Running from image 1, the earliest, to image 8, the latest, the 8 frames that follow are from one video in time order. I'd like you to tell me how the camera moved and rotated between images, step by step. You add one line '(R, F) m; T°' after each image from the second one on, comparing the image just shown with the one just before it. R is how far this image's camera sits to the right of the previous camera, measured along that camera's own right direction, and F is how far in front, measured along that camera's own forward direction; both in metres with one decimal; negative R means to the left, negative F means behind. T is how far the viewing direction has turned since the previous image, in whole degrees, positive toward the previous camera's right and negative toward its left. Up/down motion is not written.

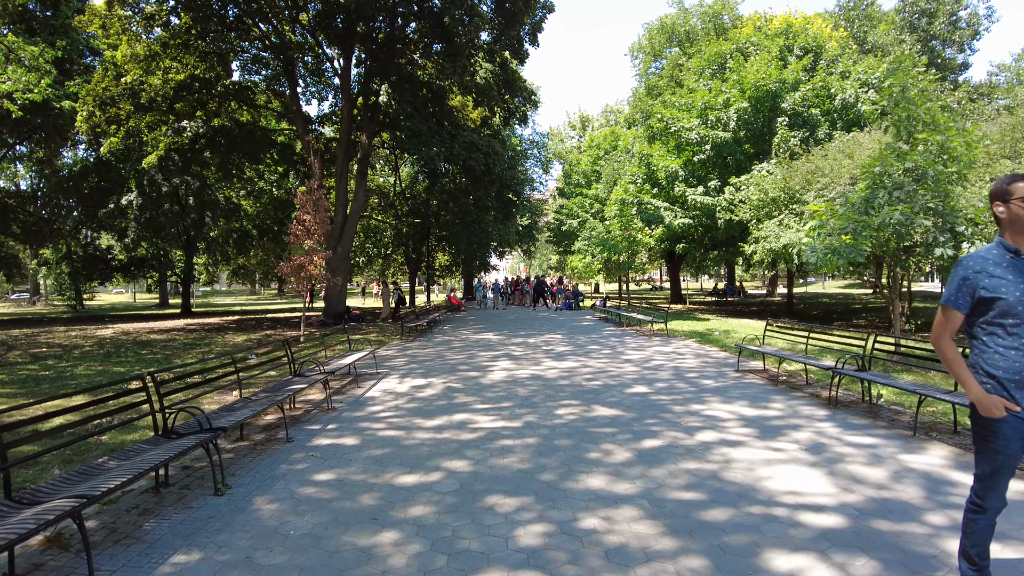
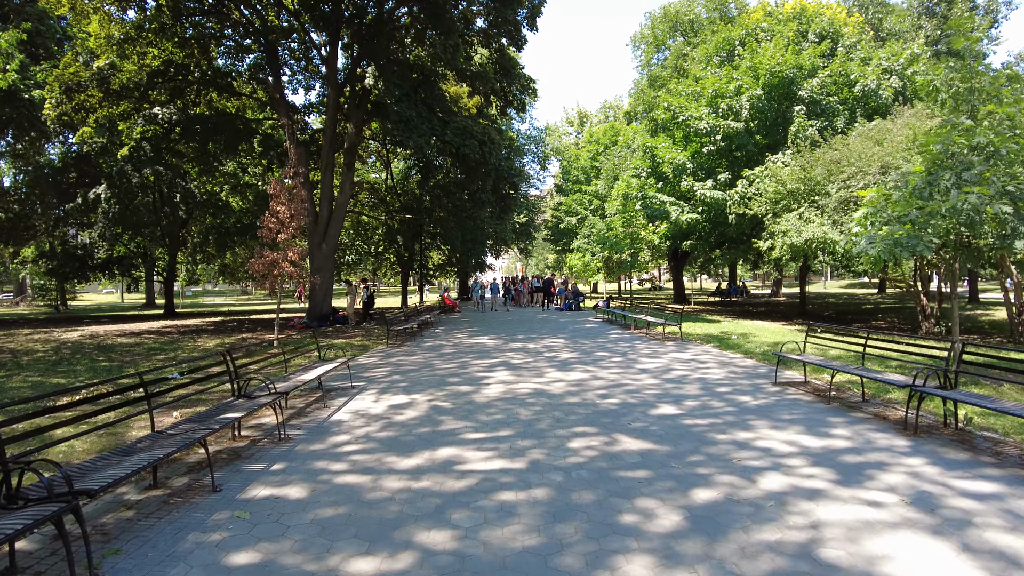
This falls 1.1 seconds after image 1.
(0.0, +1.4) m; 0°
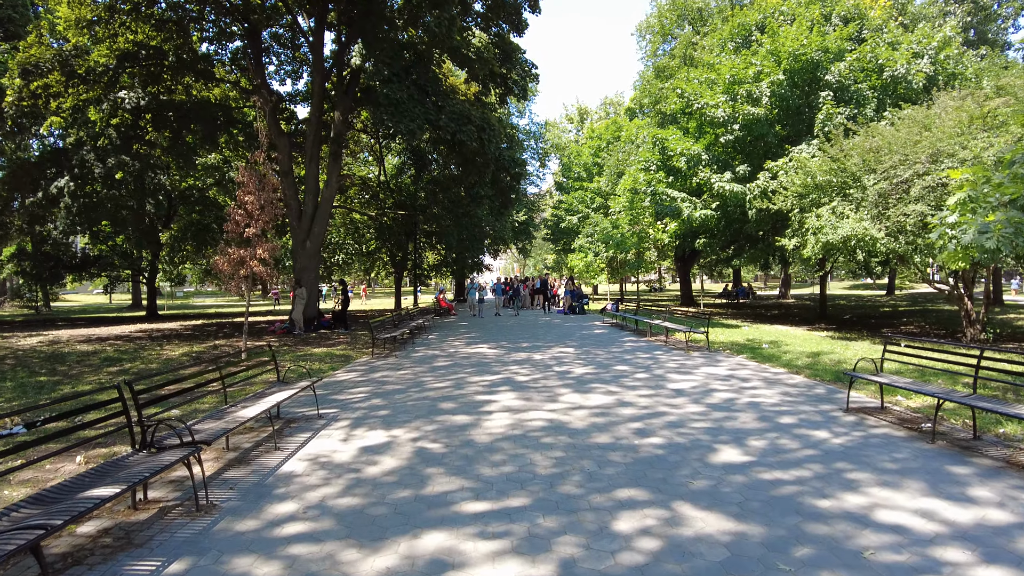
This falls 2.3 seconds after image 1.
(-0.1, +1.6) m; 0°
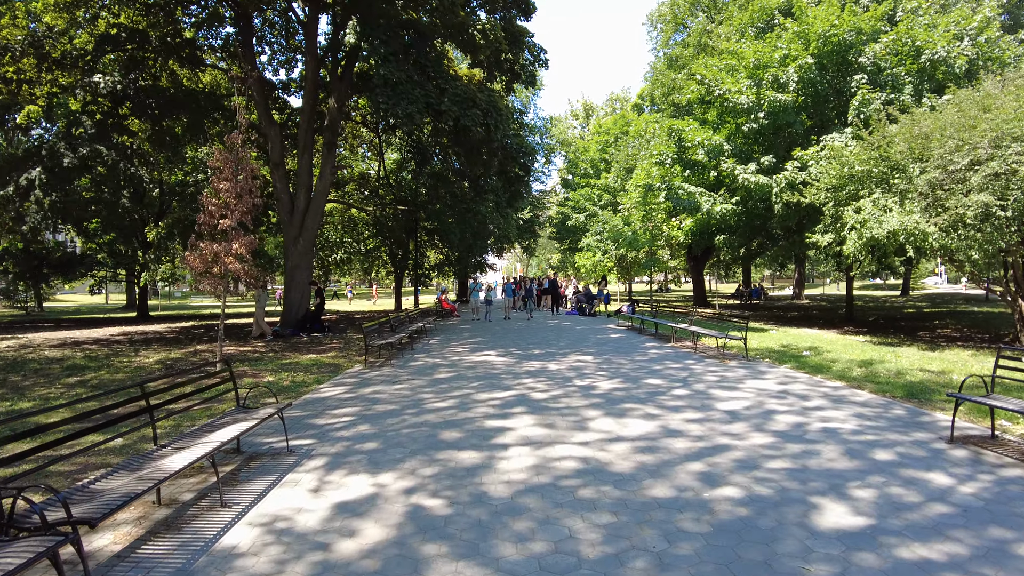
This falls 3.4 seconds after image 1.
(-0.1, +1.3) m; 0°
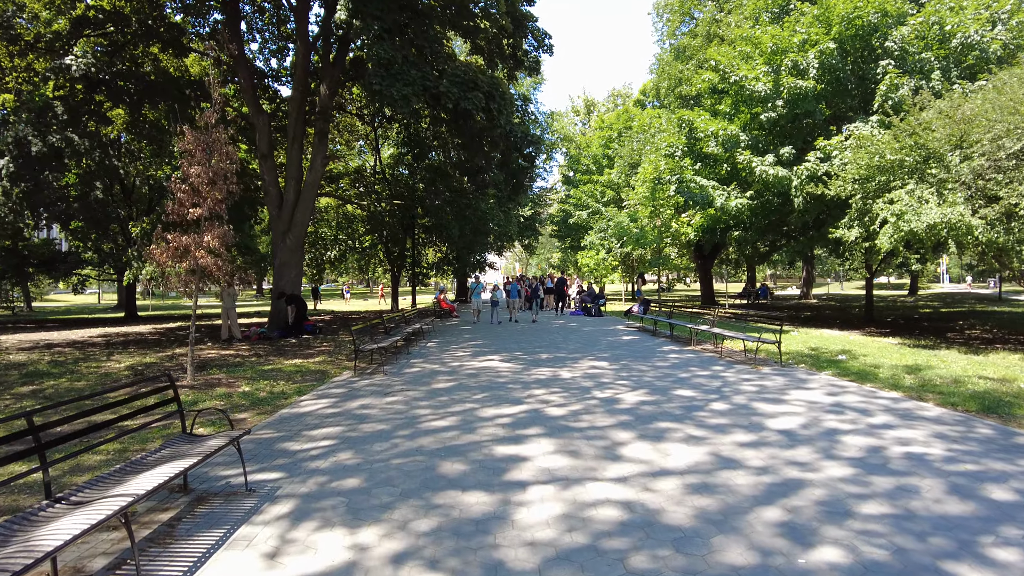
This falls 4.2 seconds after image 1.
(-0.1, +1.0) m; 0°
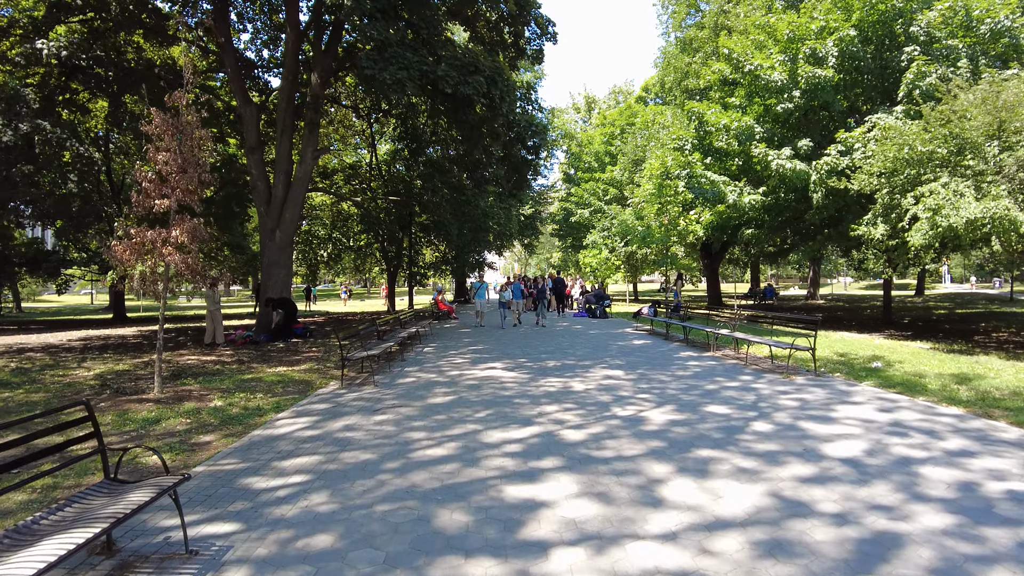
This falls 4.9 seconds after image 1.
(-0.1, +0.9) m; 0°
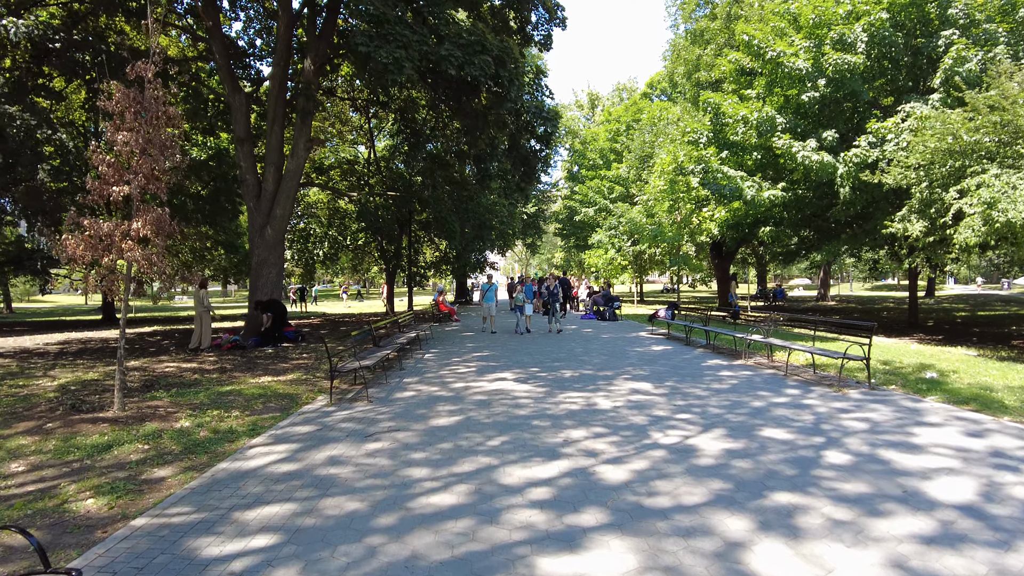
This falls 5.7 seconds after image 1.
(-0.1, +1.0) m; 0°
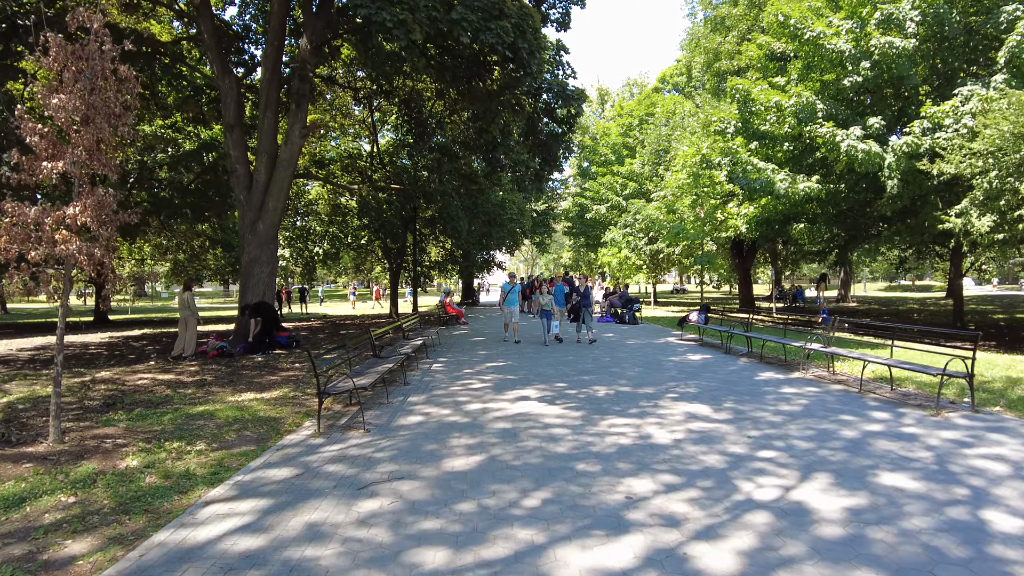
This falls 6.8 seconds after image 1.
(-0.2, +1.2) m; 0°
